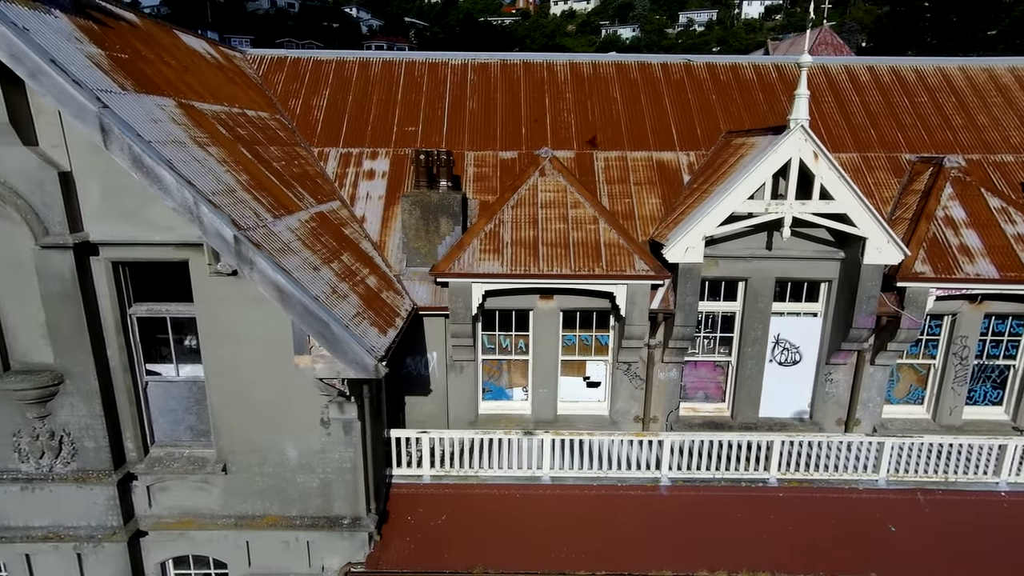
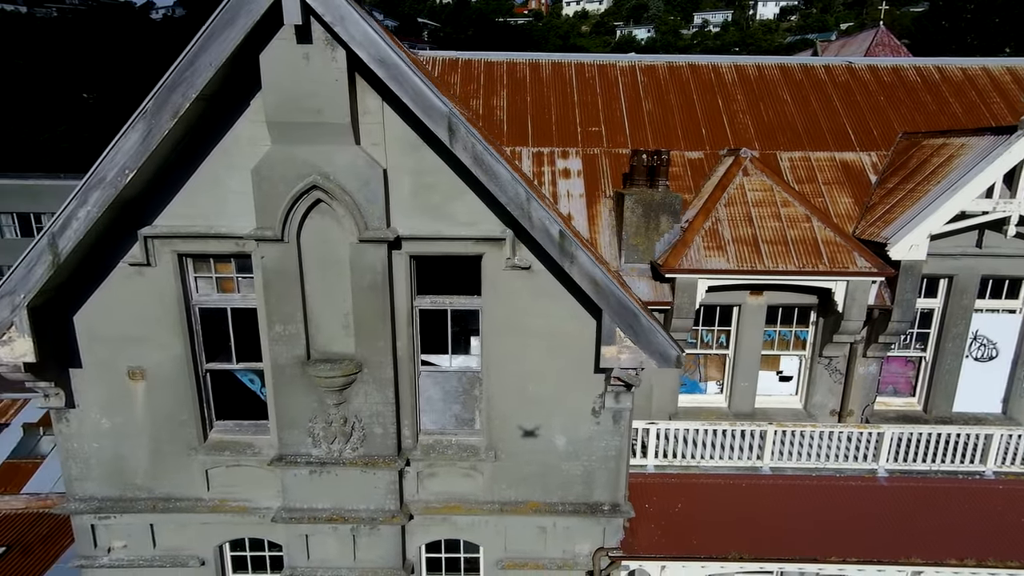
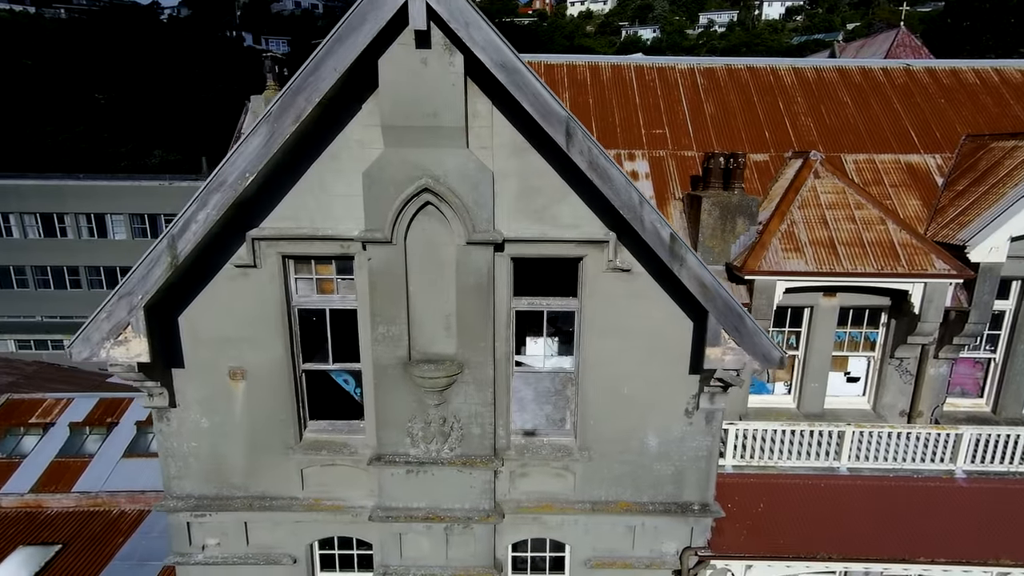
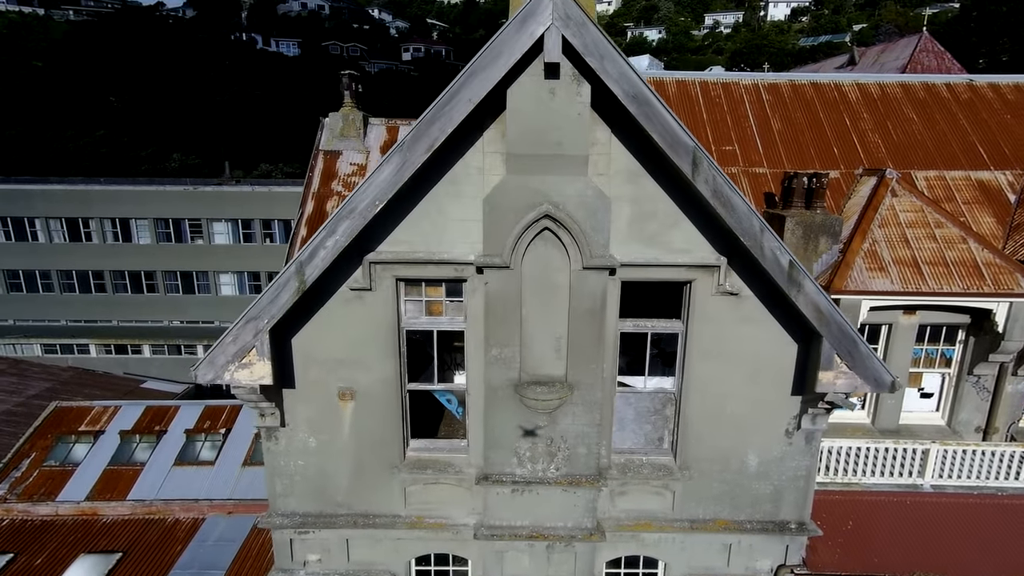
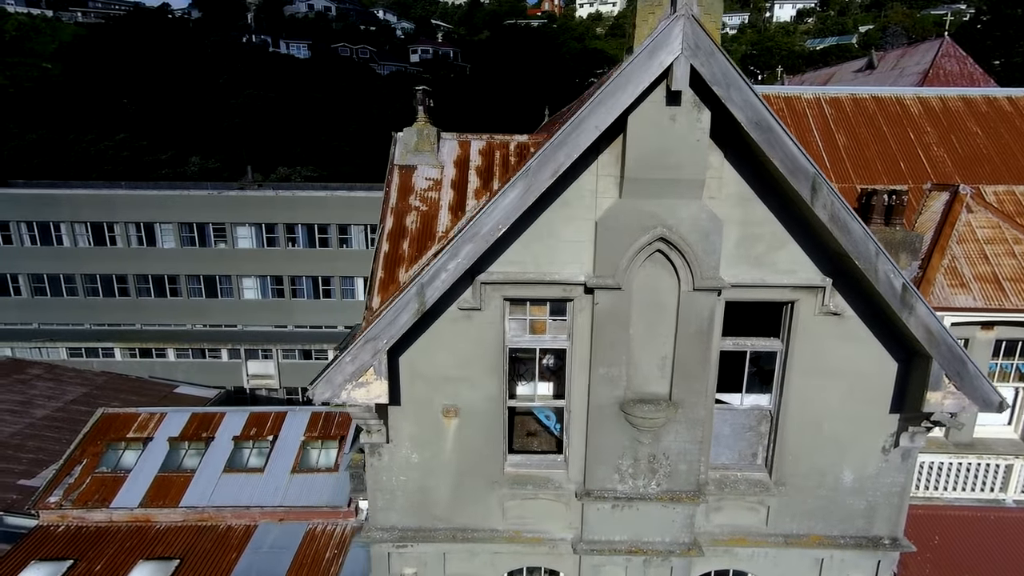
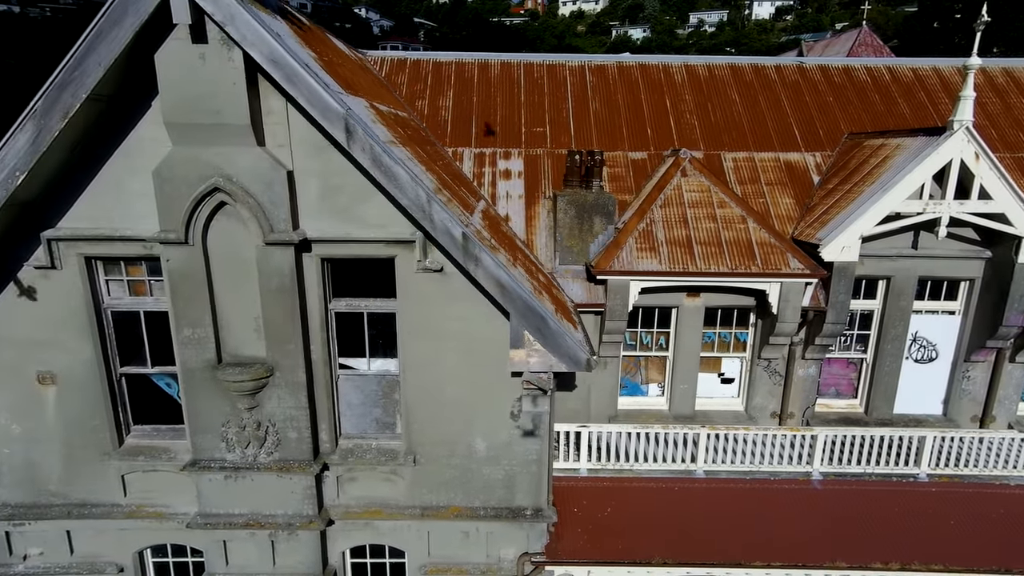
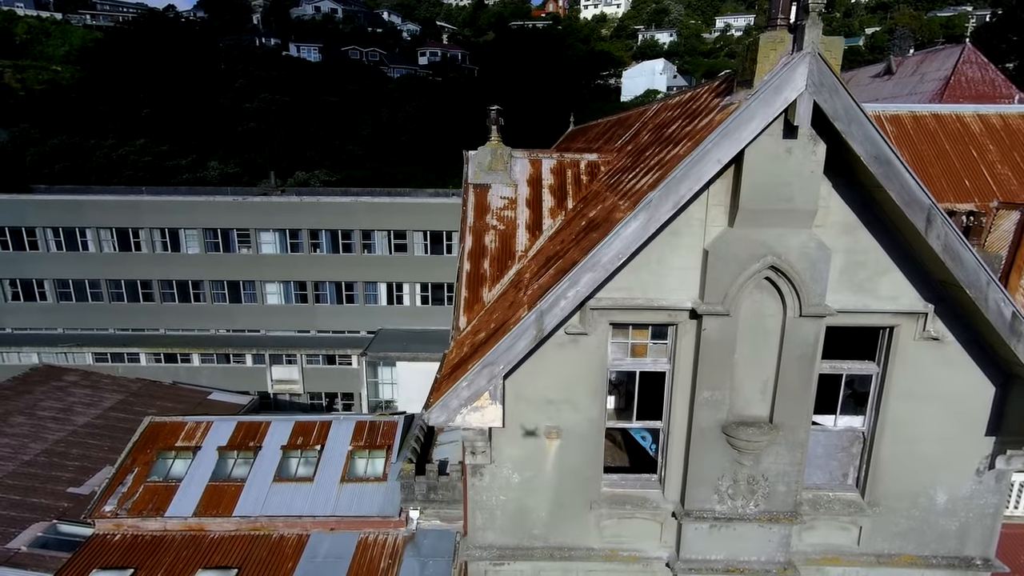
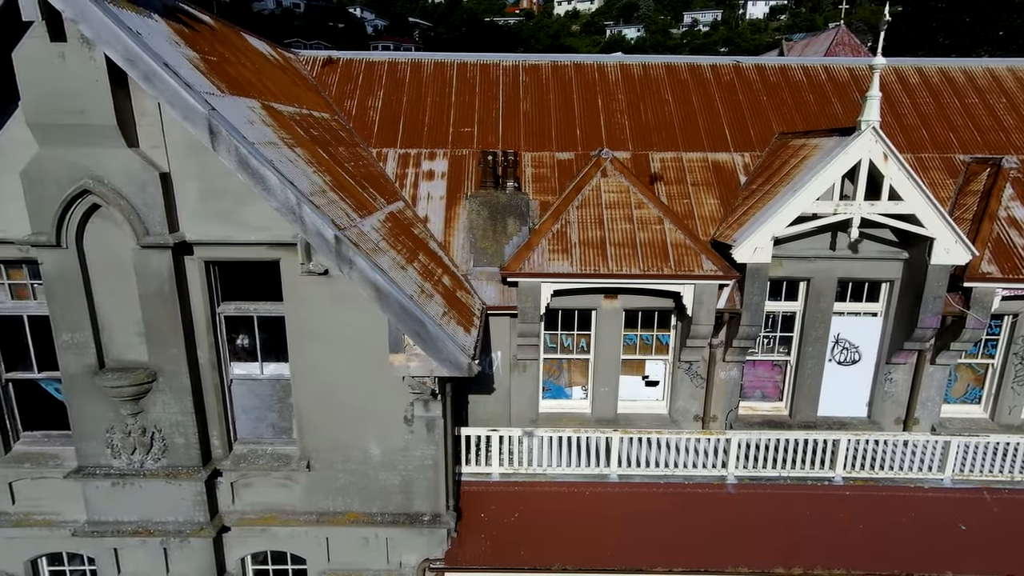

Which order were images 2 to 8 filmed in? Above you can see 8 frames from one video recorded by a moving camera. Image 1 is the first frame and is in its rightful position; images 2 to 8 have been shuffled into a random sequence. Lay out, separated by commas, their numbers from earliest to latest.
8, 6, 2, 3, 4, 5, 7
